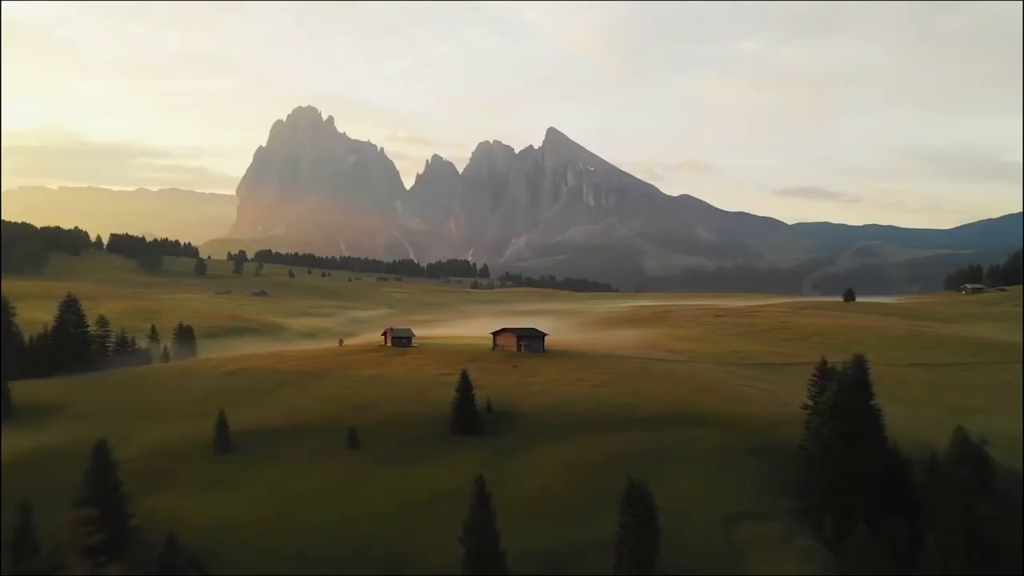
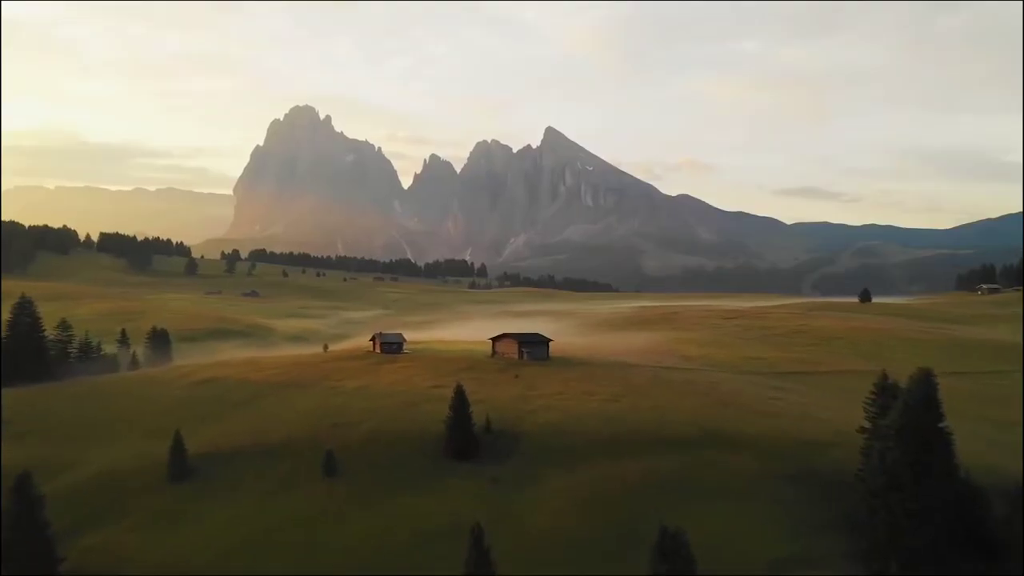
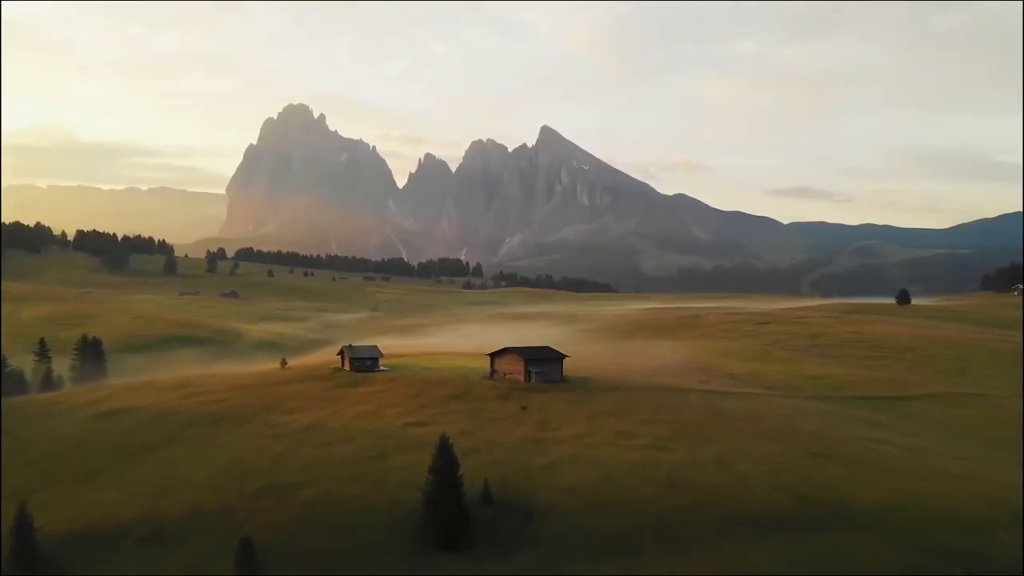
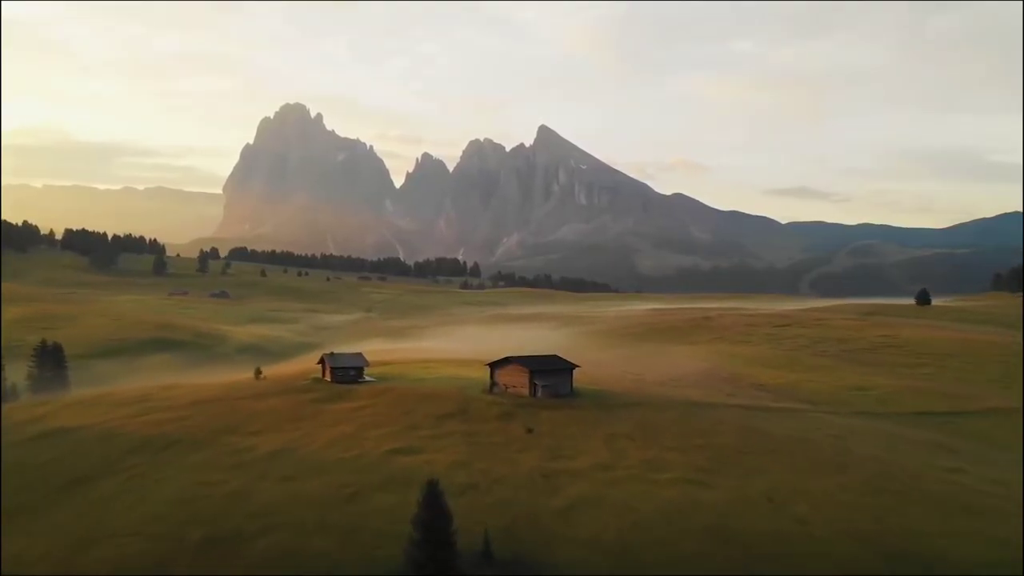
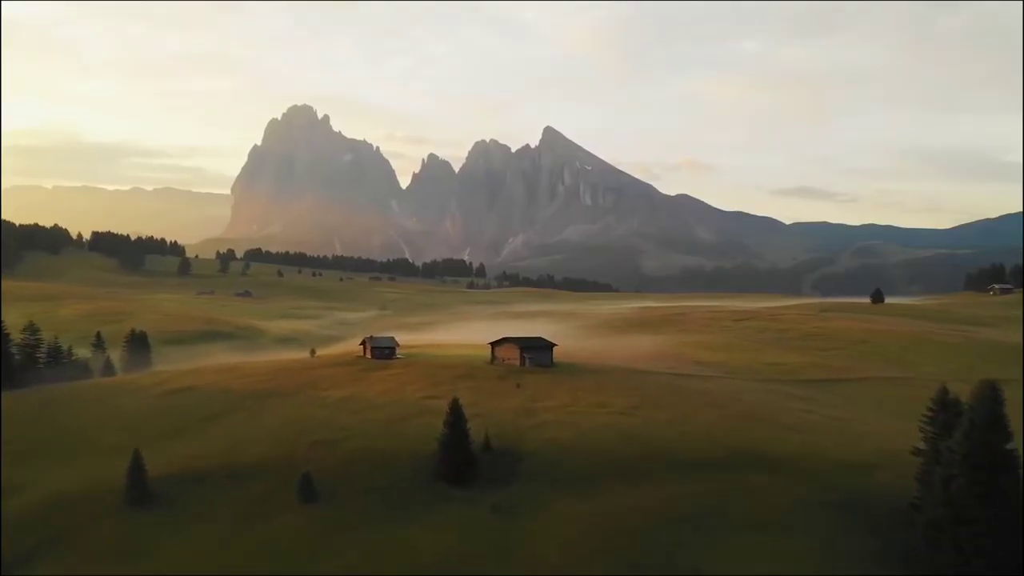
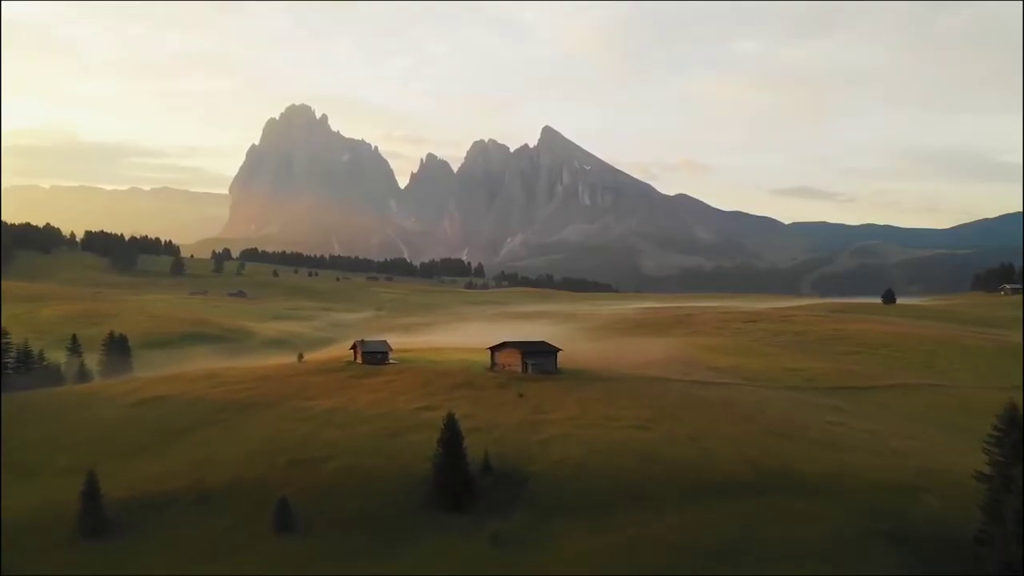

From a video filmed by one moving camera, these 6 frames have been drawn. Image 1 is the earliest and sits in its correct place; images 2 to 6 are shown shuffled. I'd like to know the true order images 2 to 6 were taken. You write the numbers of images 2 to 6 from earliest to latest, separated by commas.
2, 5, 6, 3, 4
